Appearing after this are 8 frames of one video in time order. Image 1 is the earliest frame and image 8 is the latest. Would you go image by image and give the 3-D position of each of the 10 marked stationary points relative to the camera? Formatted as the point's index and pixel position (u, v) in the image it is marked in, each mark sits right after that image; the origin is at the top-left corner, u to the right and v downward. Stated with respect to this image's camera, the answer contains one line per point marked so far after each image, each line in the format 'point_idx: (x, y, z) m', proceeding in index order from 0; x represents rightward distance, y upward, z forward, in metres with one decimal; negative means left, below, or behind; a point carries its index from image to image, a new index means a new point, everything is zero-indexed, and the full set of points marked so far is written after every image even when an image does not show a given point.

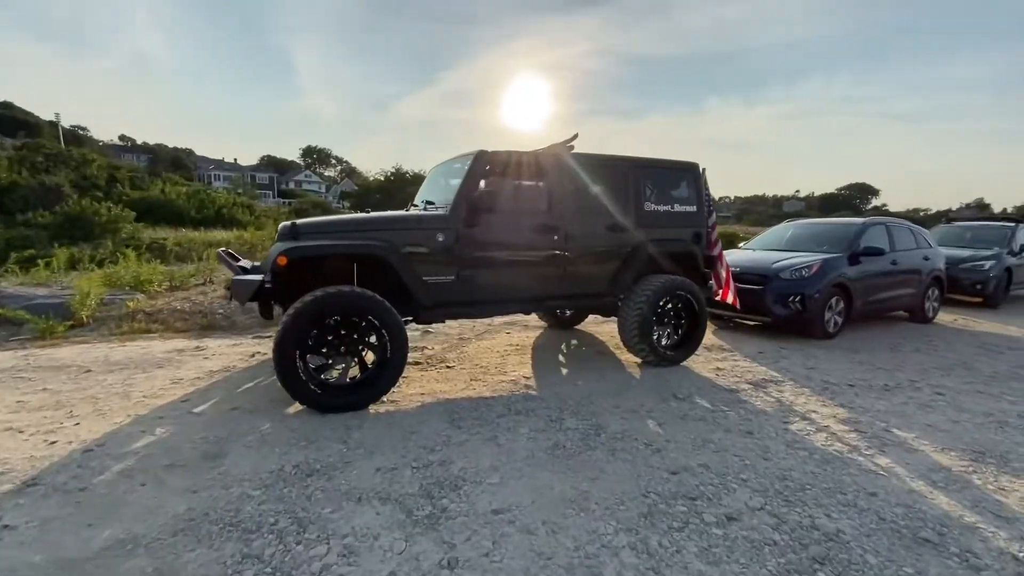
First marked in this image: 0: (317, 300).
0: (-1.6, -0.1, +4.0) m
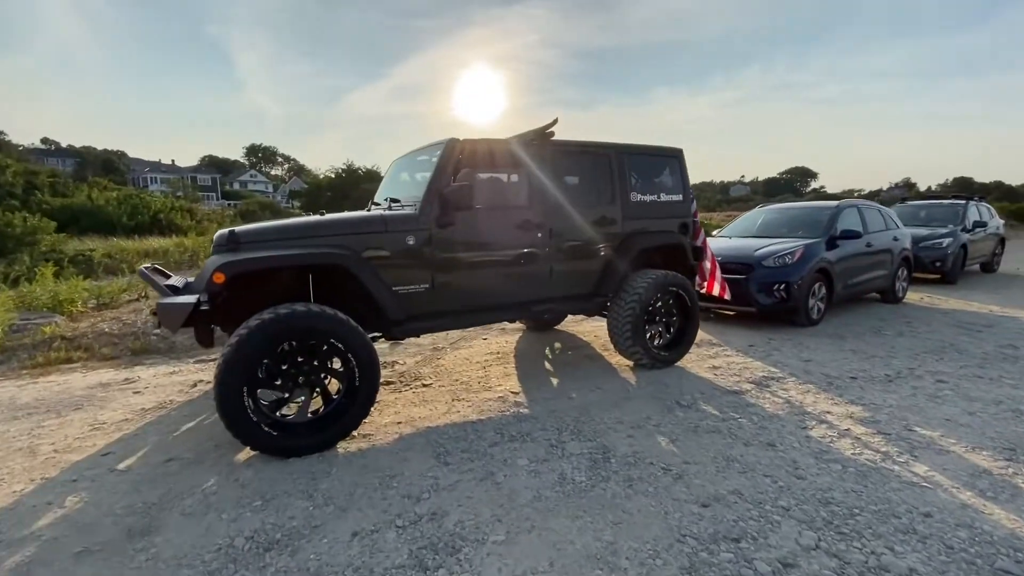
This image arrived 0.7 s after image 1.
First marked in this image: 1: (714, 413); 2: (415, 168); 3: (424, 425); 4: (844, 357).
0: (-1.7, -0.2, +3.3) m
1: (+1.8, -1.1, +4.2) m
2: (-1.1, +1.2, +4.9) m
3: (-0.7, -1.1, +3.9) m
4: (+4.0, -0.8, +5.8) m
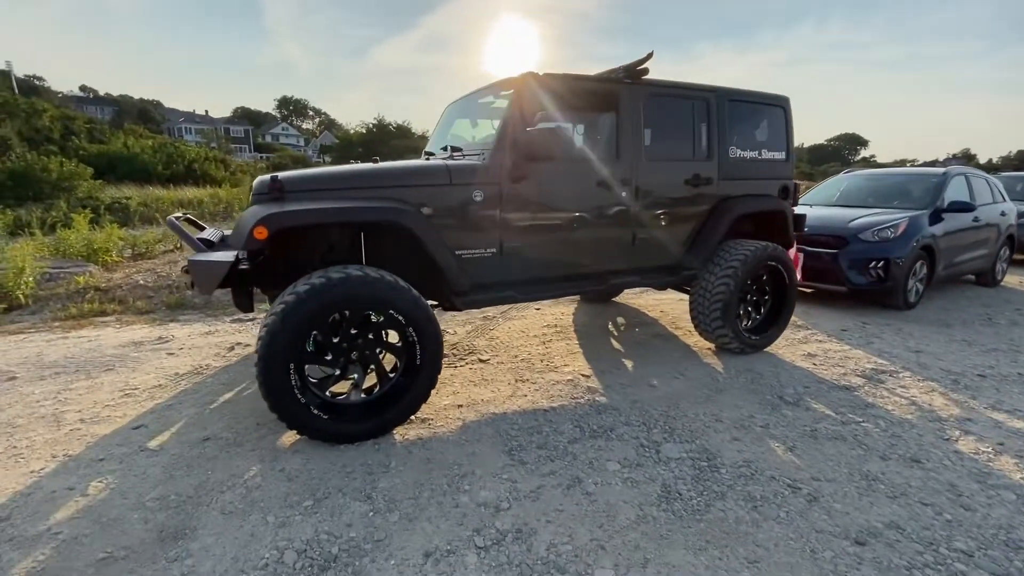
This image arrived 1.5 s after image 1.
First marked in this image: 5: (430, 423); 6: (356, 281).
0: (-1.1, 0.0, +2.8) m
1: (+2.3, -0.9, +3.6) m
2: (-0.4, +1.5, +4.2) m
3: (-0.2, -0.9, +3.4) m
4: (+4.6, -0.6, +5.0) m
5: (-0.6, -0.9, +3.2) m
6: (-0.9, 0.0, +2.9) m
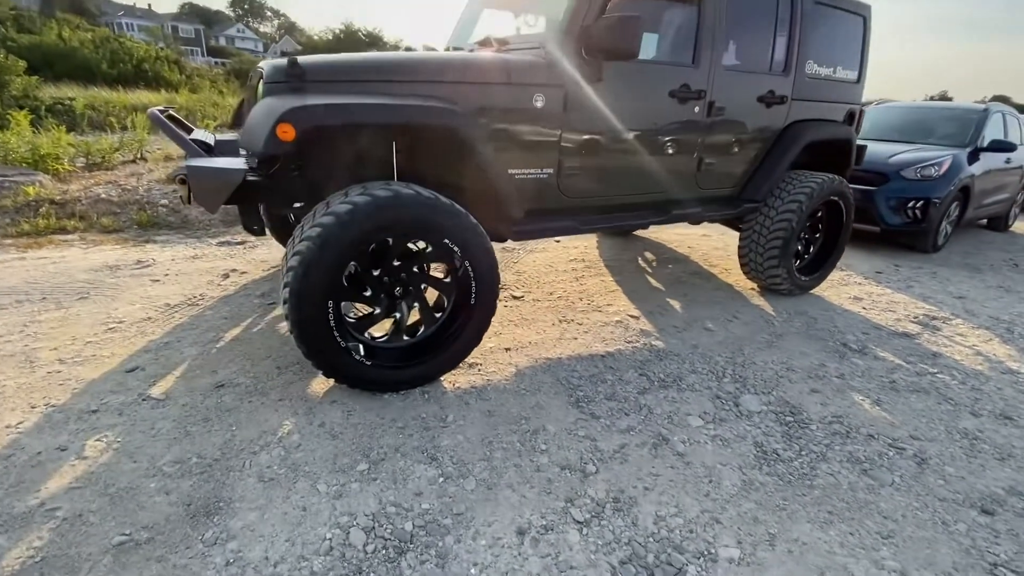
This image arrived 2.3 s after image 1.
0: (-0.7, +0.4, +2.2) m
1: (+2.7, -0.5, +3.3) m
2: (0.0, +2.1, +3.5) m
3: (+0.2, -0.4, +3.0) m
4: (+4.9, -0.1, +4.8) m
5: (-0.2, -0.5, +2.8) m
6: (-0.5, +0.4, +2.3) m
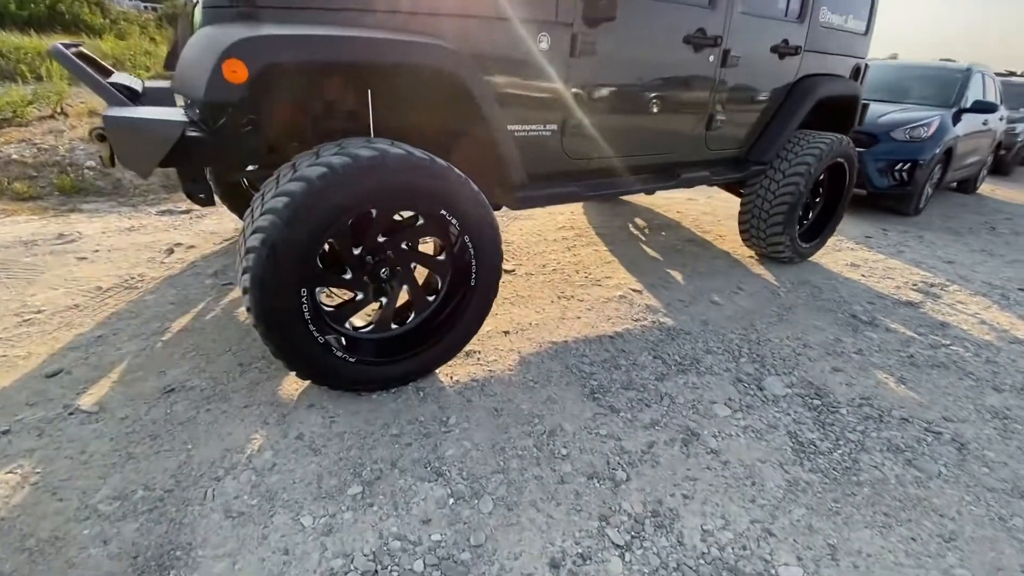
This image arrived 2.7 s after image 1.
0: (-0.7, +0.4, +1.8) m
1: (+2.6, -0.3, +3.2) m
2: (-0.1, +2.2, +2.9) m
3: (+0.2, -0.3, +2.7) m
4: (+4.7, +0.3, +4.8) m
5: (-0.2, -0.4, +2.5) m
6: (-0.5, +0.5, +1.9) m
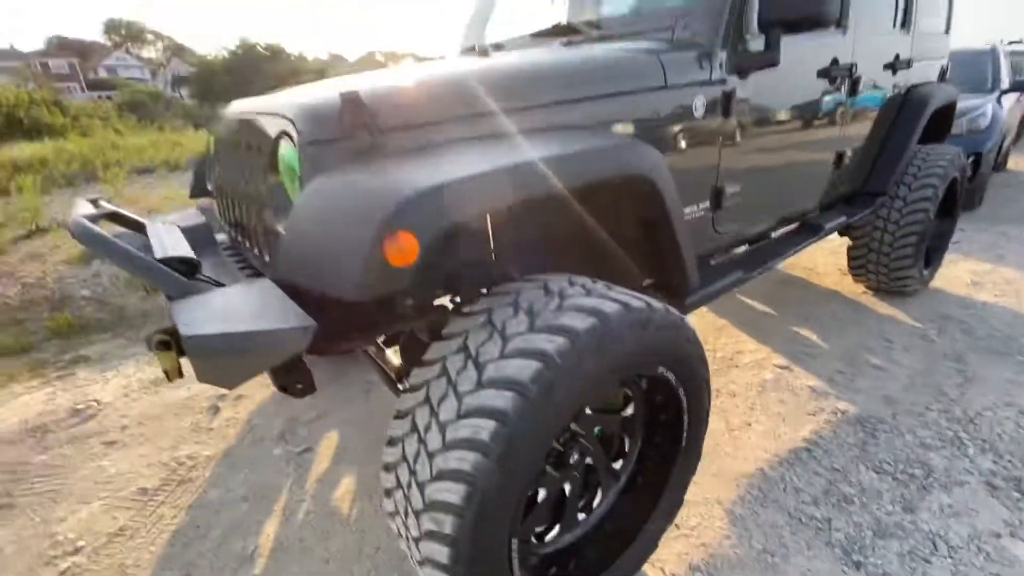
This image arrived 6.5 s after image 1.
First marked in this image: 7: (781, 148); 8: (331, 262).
0: (0.0, -0.2, +1.2) m
1: (+3.4, -0.5, +2.7) m
2: (+0.3, +1.7, +2.5) m
3: (+1.0, -0.8, +2.1) m
4: (+5.3, +0.3, +4.4) m
5: (+0.6, -0.9, +1.9) m
6: (+0.2, -0.1, +1.3) m
7: (+1.3, +0.7, +2.4) m
8: (-0.5, +0.1, +1.2) m
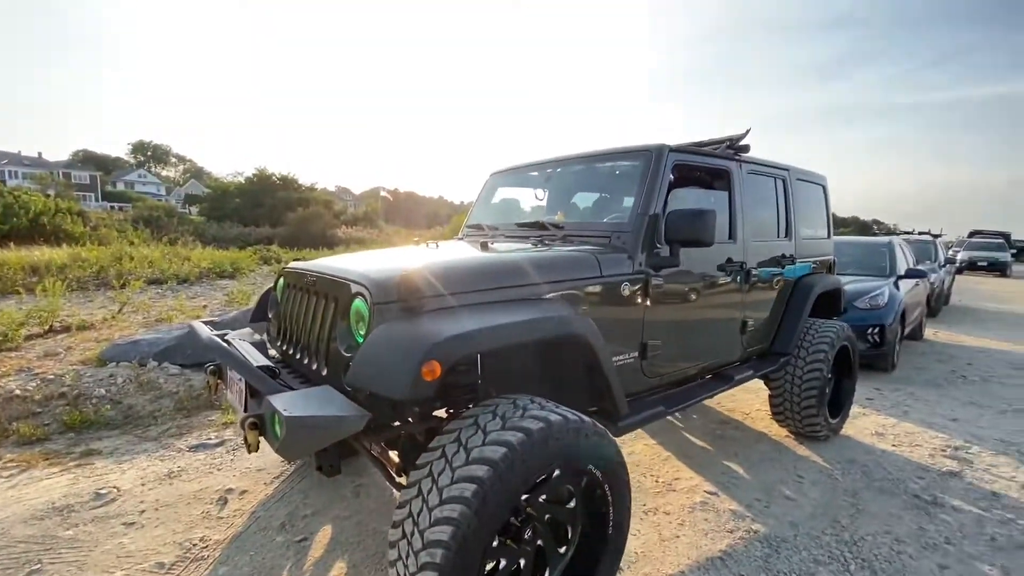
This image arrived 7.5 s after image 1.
0: (0.0, -0.6, +1.9) m
1: (+3.2, -1.5, +3.3) m
2: (+0.3, +0.8, +3.6) m
3: (+0.8, -1.5, +2.6) m
4: (+5.1, -1.4, +5.2) m
5: (+0.5, -1.5, +2.3) m
6: (+0.1, -0.6, +2.0) m
7: (+1.2, -0.2, +3.2) m
8: (-0.5, -0.3, +1.9) m
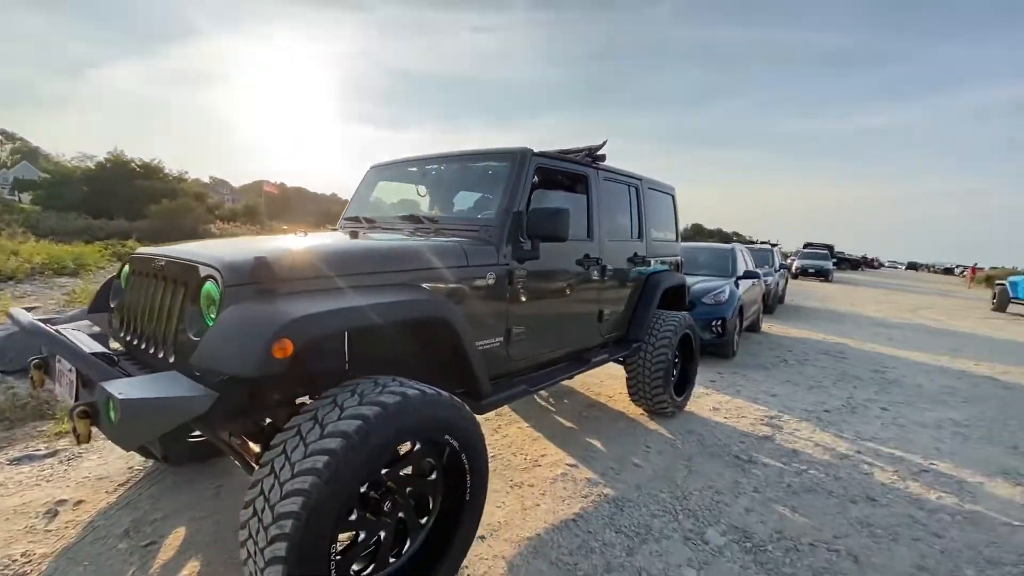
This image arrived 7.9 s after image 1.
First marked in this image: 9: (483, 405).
0: (-0.6, -0.5, +2.0) m
1: (+2.2, -1.5, +4.0) m
2: (-0.7, +0.8, +3.7) m
3: (0.0, -1.5, +2.9) m
4: (+3.7, -1.3, +6.3) m
5: (-0.2, -1.5, +2.5) m
6: (-0.5, -0.5, +2.1) m
7: (+0.3, -0.1, +3.6) m
8: (-1.1, -0.3, +1.9) m
9: (-0.2, -0.7, +2.8) m
